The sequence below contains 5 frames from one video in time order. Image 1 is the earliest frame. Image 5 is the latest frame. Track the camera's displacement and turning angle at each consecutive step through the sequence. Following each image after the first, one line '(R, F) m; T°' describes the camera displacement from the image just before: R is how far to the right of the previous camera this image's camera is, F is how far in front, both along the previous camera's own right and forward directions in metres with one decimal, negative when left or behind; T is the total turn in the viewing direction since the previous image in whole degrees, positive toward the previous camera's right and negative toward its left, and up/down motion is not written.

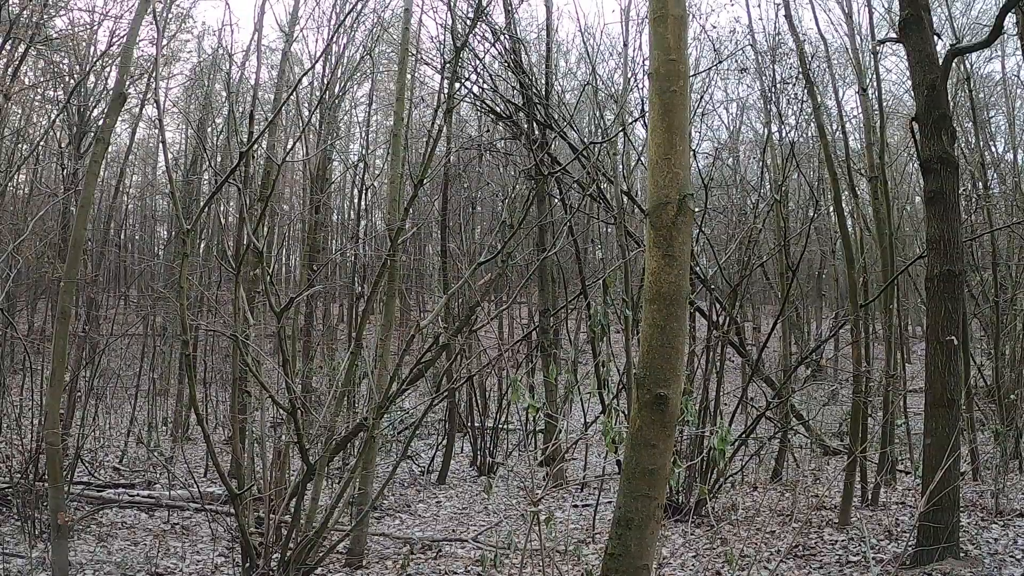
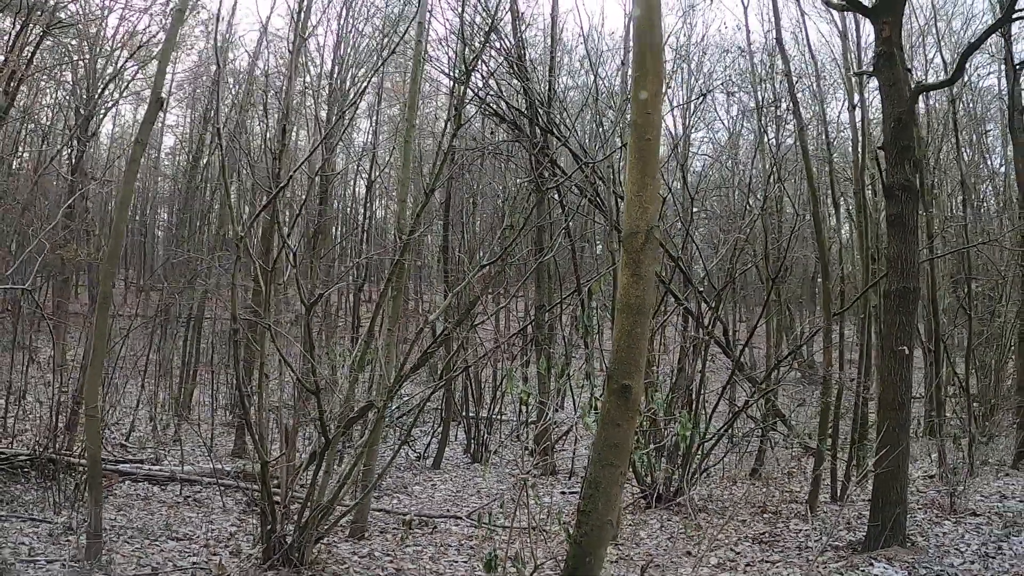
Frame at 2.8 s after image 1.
(0.0, -0.4) m; 0°
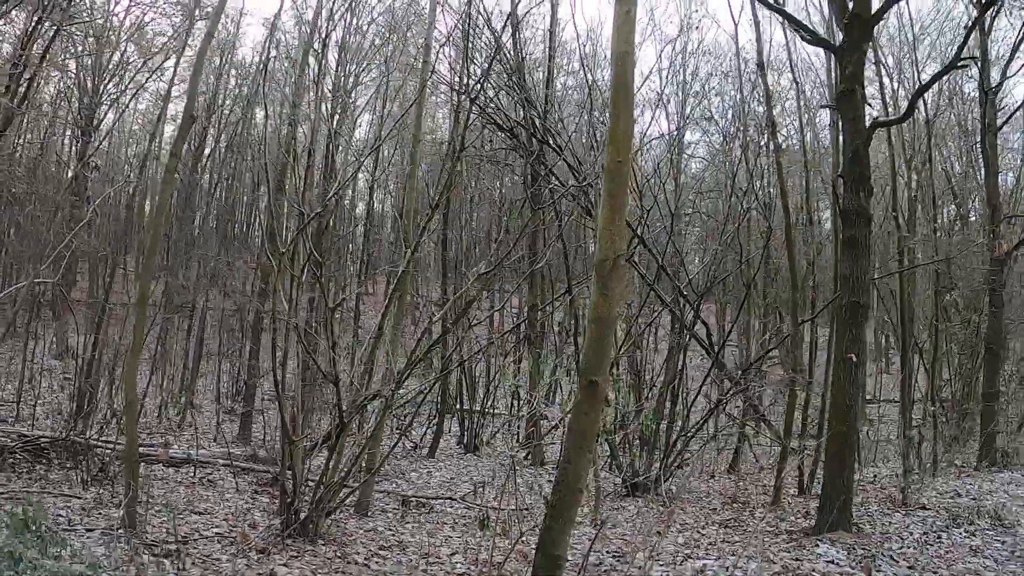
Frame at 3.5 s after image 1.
(0.0, -0.5) m; 0°
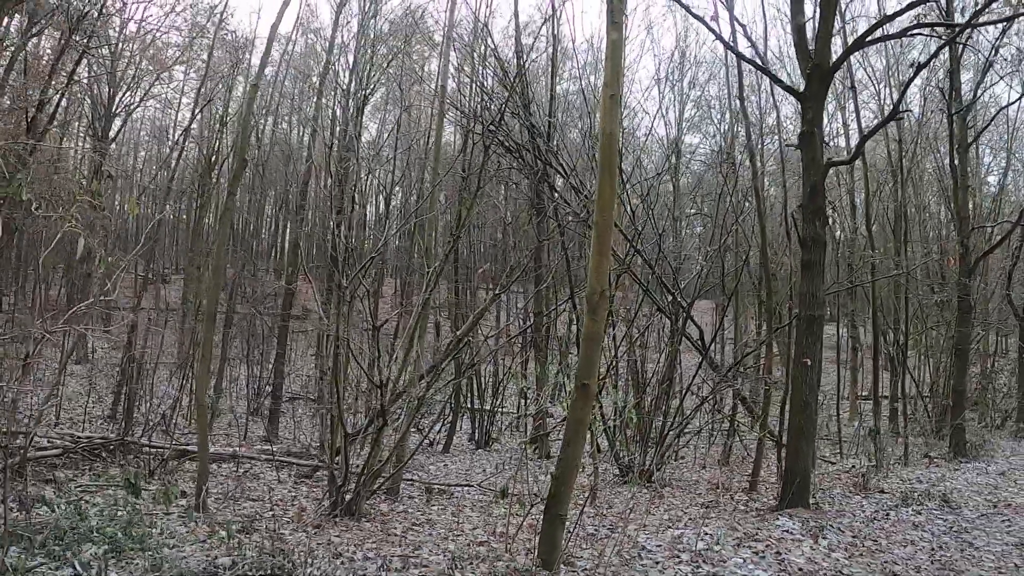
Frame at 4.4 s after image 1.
(0.0, -0.8) m; 0°
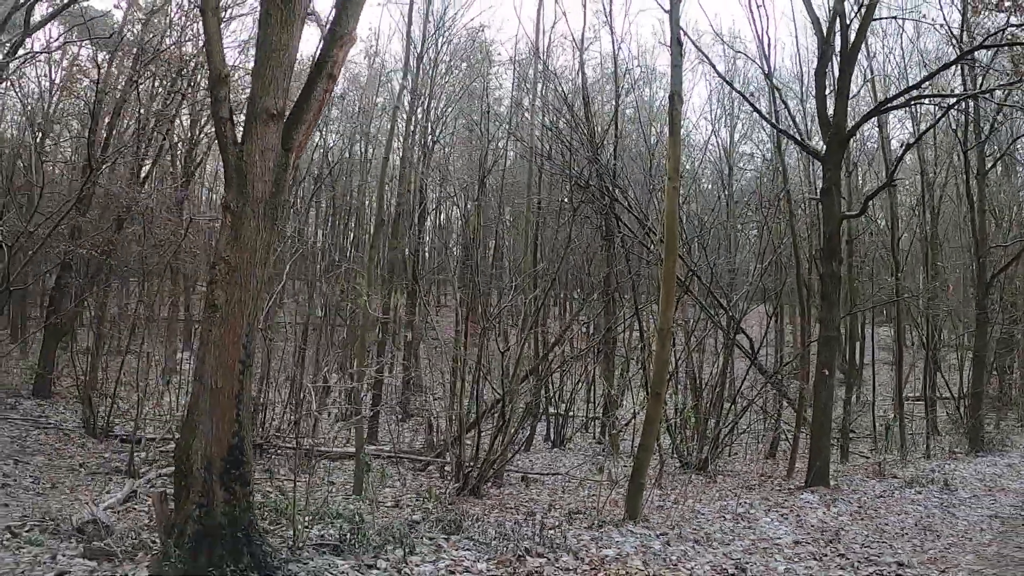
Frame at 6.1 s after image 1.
(-0.4, -1.8) m; -4°
